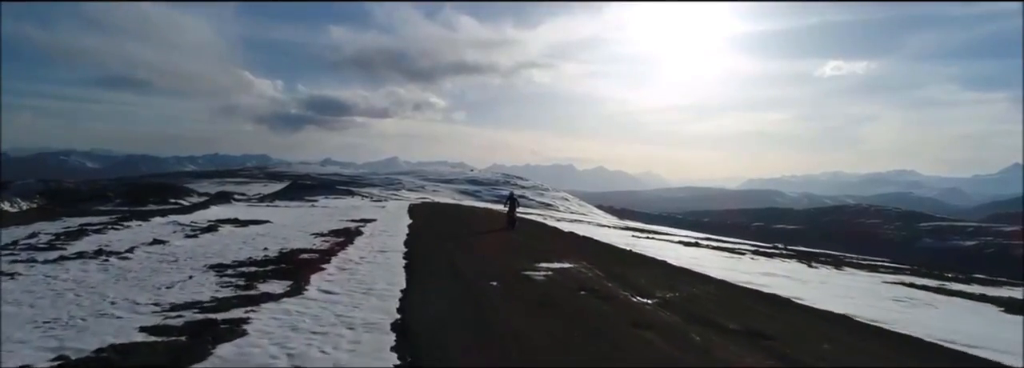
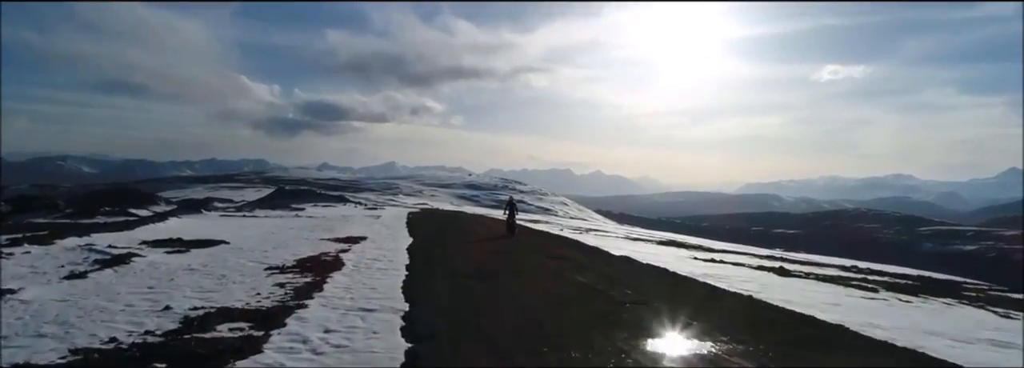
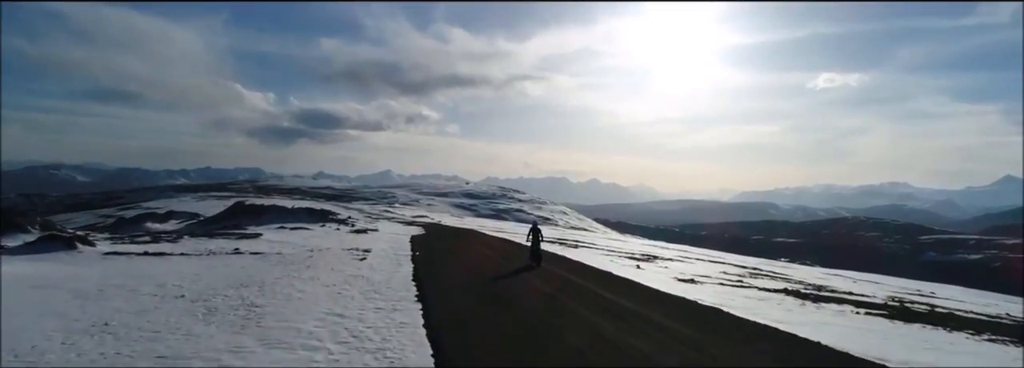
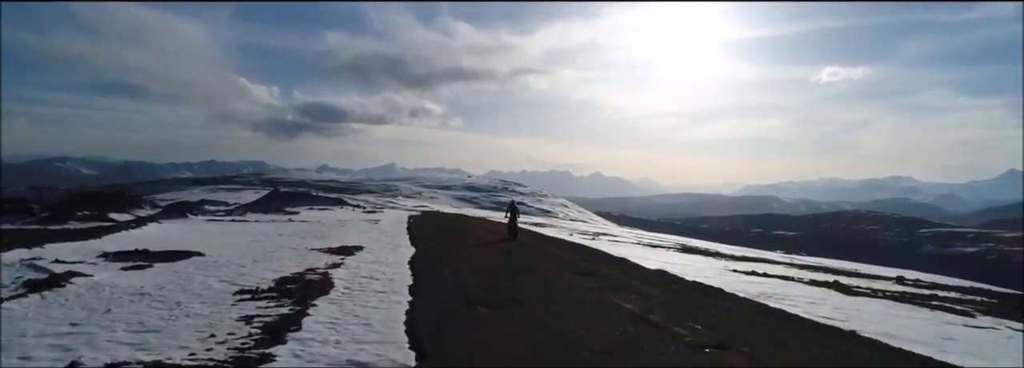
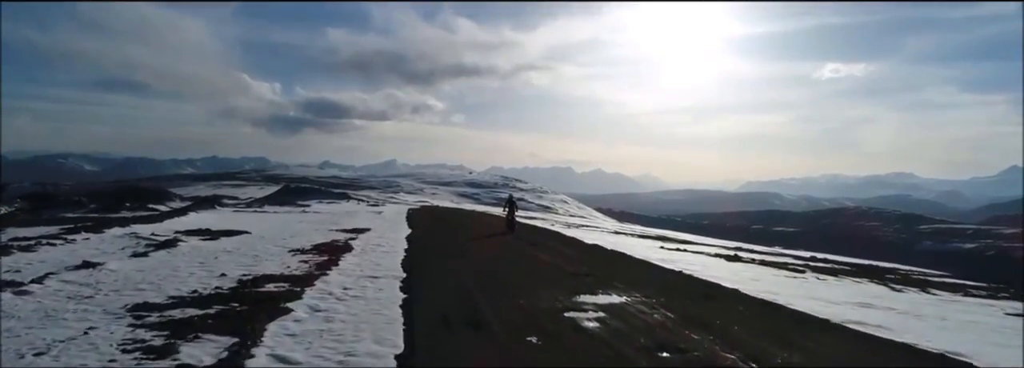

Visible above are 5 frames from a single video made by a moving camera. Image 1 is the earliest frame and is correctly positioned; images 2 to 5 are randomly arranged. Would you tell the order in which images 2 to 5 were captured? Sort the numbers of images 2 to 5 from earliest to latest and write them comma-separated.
5, 2, 4, 3
